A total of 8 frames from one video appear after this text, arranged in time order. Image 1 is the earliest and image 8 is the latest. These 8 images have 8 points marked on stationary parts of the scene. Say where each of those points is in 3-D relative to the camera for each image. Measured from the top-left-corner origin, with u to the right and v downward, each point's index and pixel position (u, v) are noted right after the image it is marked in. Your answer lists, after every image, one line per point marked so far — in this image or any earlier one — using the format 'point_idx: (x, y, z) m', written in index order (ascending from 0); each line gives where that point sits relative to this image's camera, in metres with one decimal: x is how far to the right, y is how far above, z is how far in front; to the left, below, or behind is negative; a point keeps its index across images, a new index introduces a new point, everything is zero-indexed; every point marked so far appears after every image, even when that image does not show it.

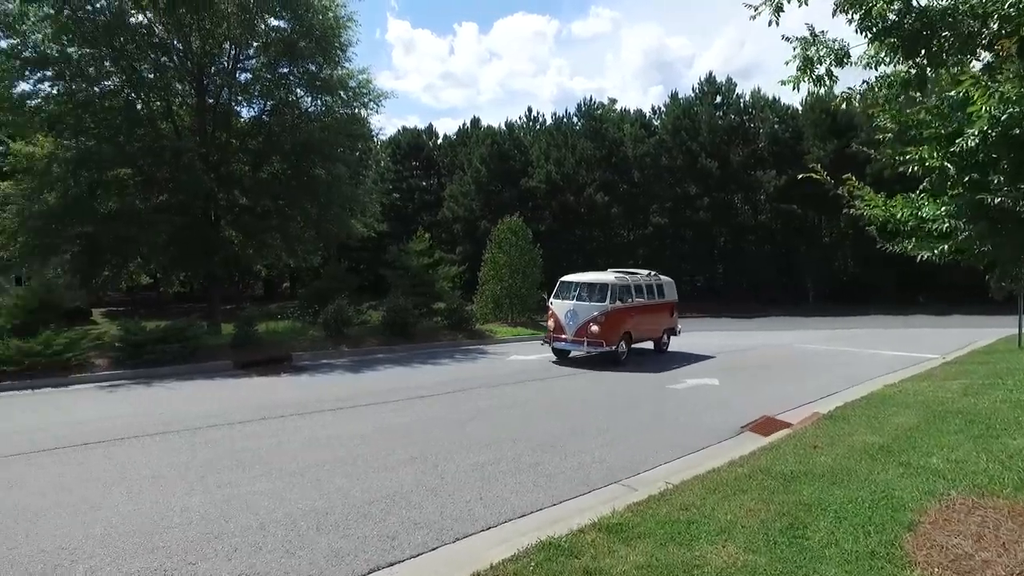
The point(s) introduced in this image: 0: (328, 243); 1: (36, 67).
0: (-5.1, +1.2, +19.4) m
1: (-10.8, +5.0, +15.8) m
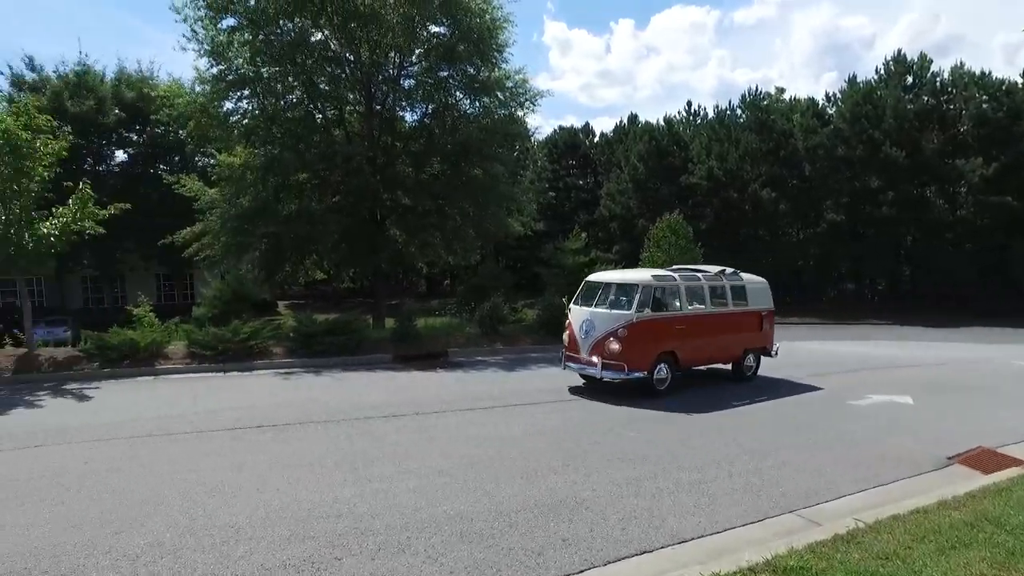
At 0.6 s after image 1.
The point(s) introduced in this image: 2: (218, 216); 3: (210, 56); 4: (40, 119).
0: (-0.7, +1.3, +19.8) m
1: (-7.0, +5.1, +17.5) m
2: (-7.7, +1.9, +18.0) m
3: (-7.8, +6.0, +17.8) m
4: (-9.5, +3.4, +14.0) m
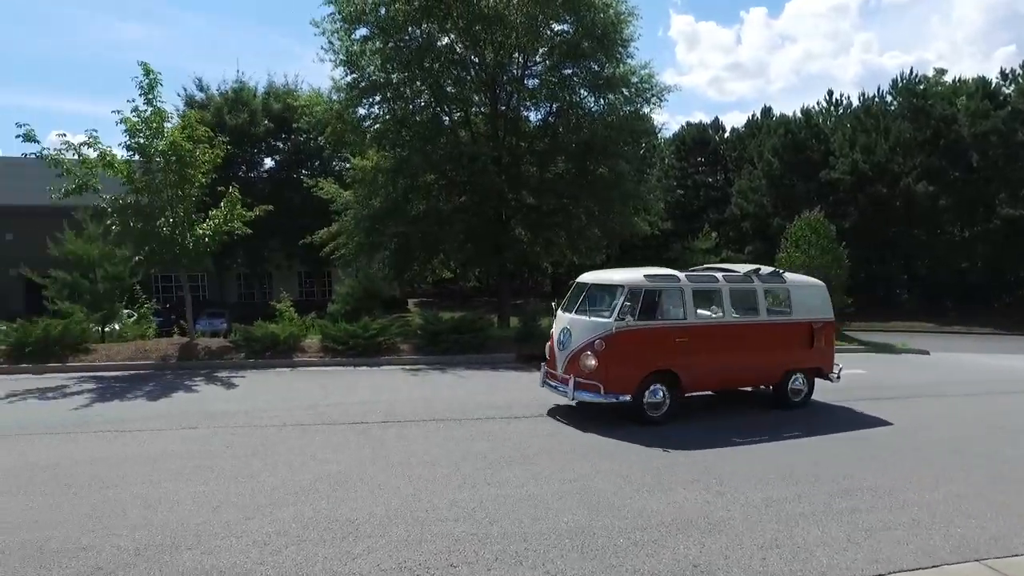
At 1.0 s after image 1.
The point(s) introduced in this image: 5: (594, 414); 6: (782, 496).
0: (+2.8, +1.3, +19.4) m
1: (-3.8, +5.2, +18.3) m
2: (-4.4, +1.9, +18.9) m
3: (-4.5, +6.0, +18.7) m
4: (-6.8, +3.5, +15.2) m
5: (+1.0, -1.7, +8.9) m
6: (+2.2, -1.7, +5.5) m
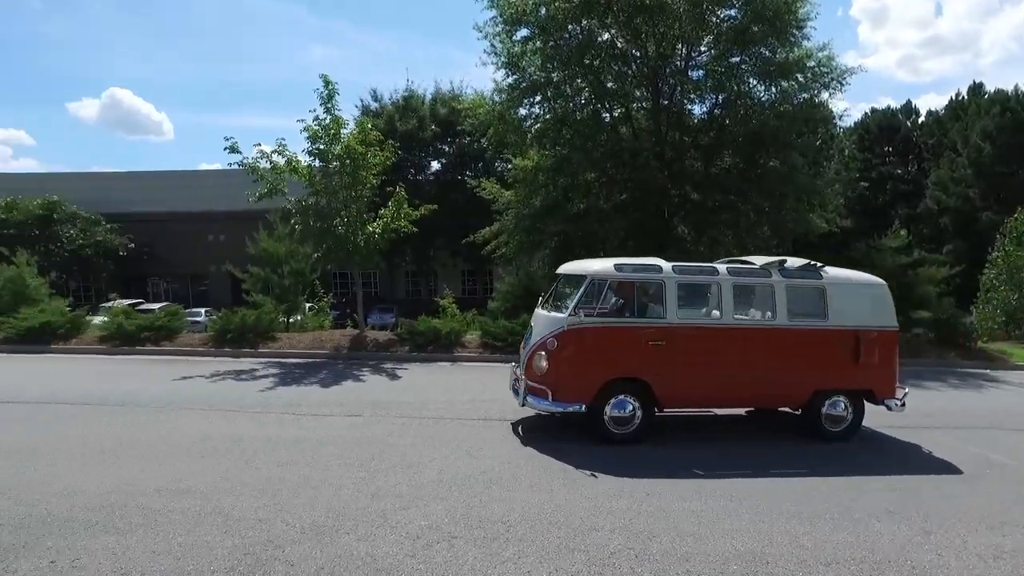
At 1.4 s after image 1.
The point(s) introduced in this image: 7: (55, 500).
0: (+7.0, +1.3, +18.0) m
1: (+0.4, +5.2, +18.4) m
2: (0.0, +2.0, +19.1) m
3: (-0.2, +6.1, +19.0) m
4: (-3.2, +3.6, +16.1) m
5: (+3.0, -1.7, +8.2) m
6: (+3.3, -1.7, +4.7) m
7: (-3.9, -1.8, +5.9) m
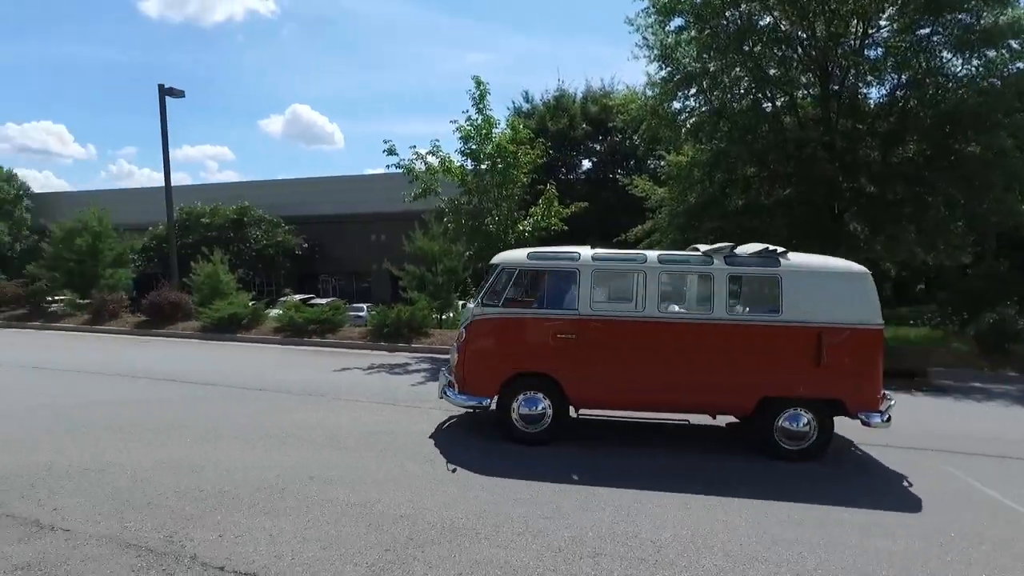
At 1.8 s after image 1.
0: (+10.7, +1.2, +15.8) m
1: (+4.4, +5.2, +17.6) m
2: (+4.1, +2.0, +18.4) m
3: (+3.9, +6.1, +18.3) m
4: (+0.3, +3.6, +16.1) m
5: (+4.6, -1.7, +7.0) m
6: (+4.2, -1.7, +3.5) m
7: (-2.6, -1.7, +6.3) m
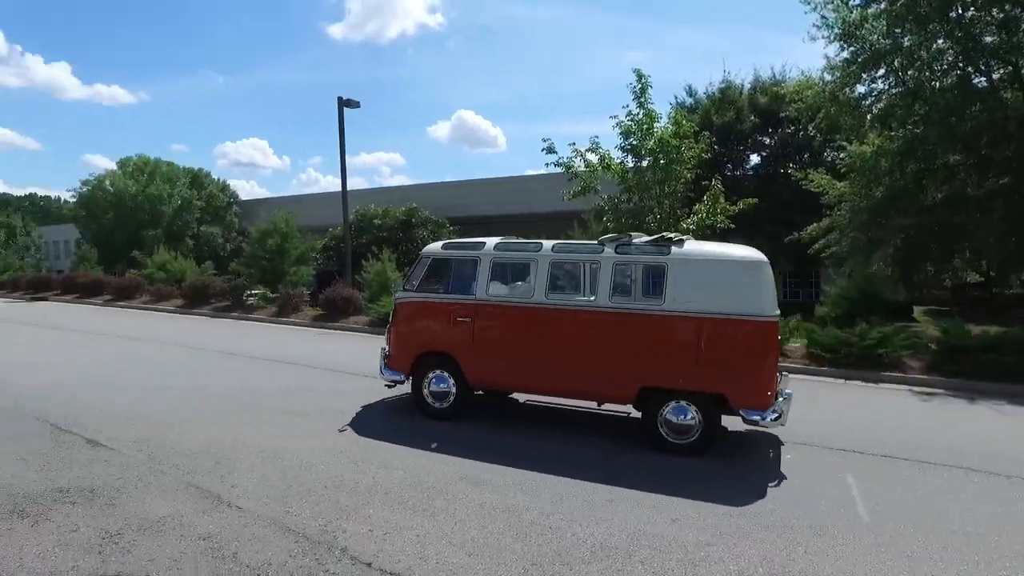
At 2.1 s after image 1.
0: (+13.9, +1.0, +12.6) m
1: (+8.2, +5.2, +15.8) m
2: (+8.1, +2.0, +16.7) m
3: (+8.0, +6.0, +16.6) m
4: (+3.9, +3.6, +15.3) m
5: (+6.0, -1.7, +5.5) m
6: (+4.8, -1.7, +2.2) m
7: (-1.2, -1.7, +6.4) m
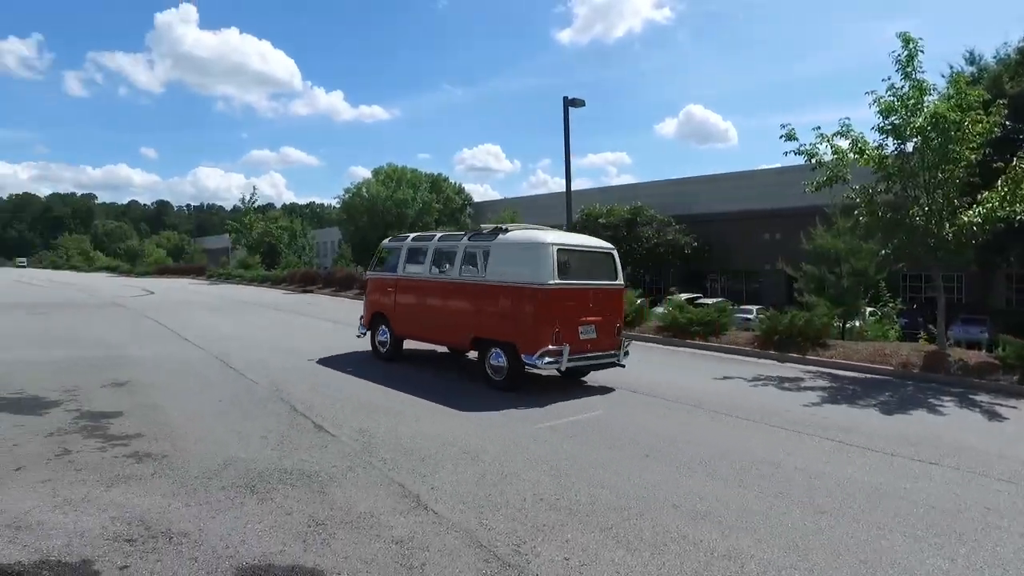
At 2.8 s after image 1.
0: (+17.0, +0.8, +6.9) m
1: (+12.7, +5.0, +11.7) m
2: (+12.7, +1.8, +12.6) m
3: (+12.7, +5.8, +12.6) m
4: (+8.4, +3.5, +12.6) m
5: (+7.1, -1.9, +2.7) m
6: (+4.9, -1.8, -0.1) m
7: (+0.6, -1.7, +5.8) m
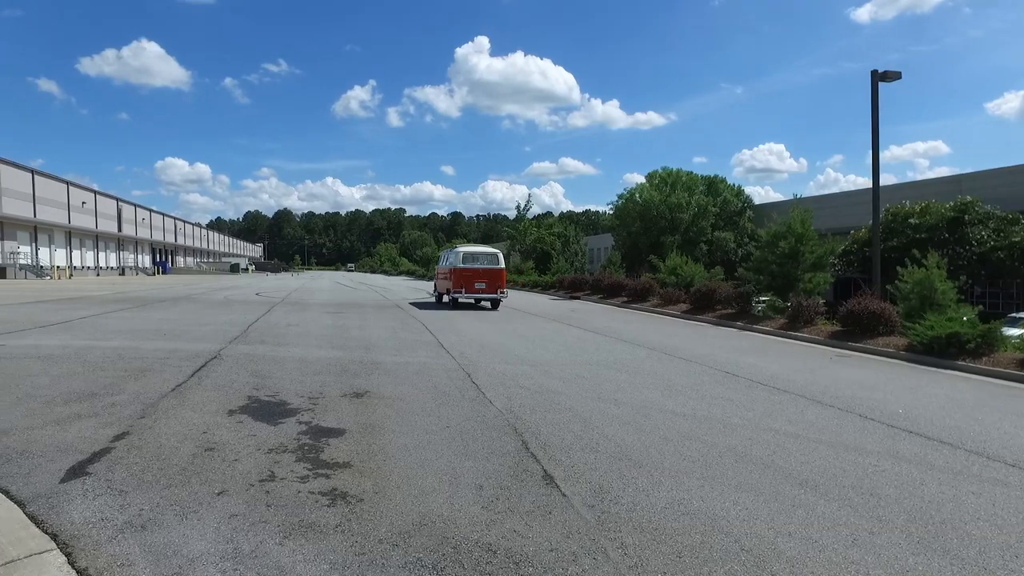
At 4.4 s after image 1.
0: (+17.7, +0.4, -2.0) m
1: (+15.7, +4.6, +4.1) m
2: (+16.0, +1.4, +4.9) m
3: (+16.0, +5.4, +4.9) m
4: (+12.0, +3.2, +6.6) m
5: (+7.0, -2.1, -2.2) m
6: (+3.9, -1.9, -3.9) m
7: (+2.1, -1.8, +3.2) m
